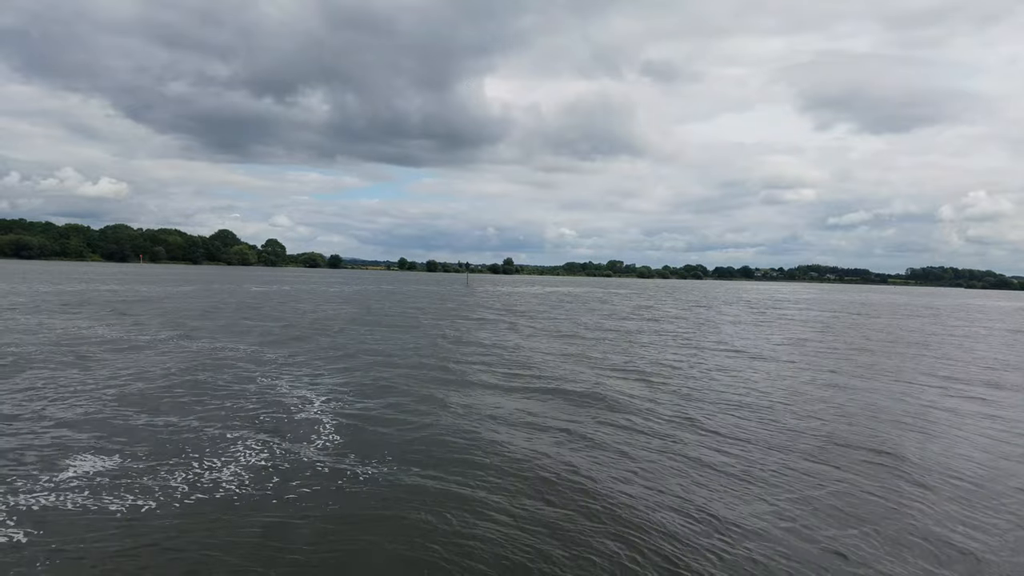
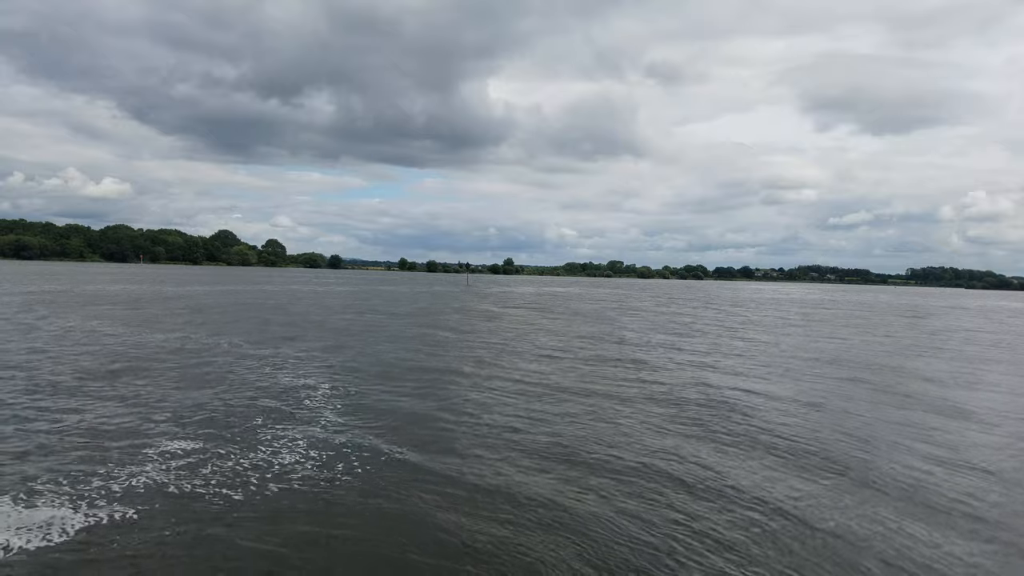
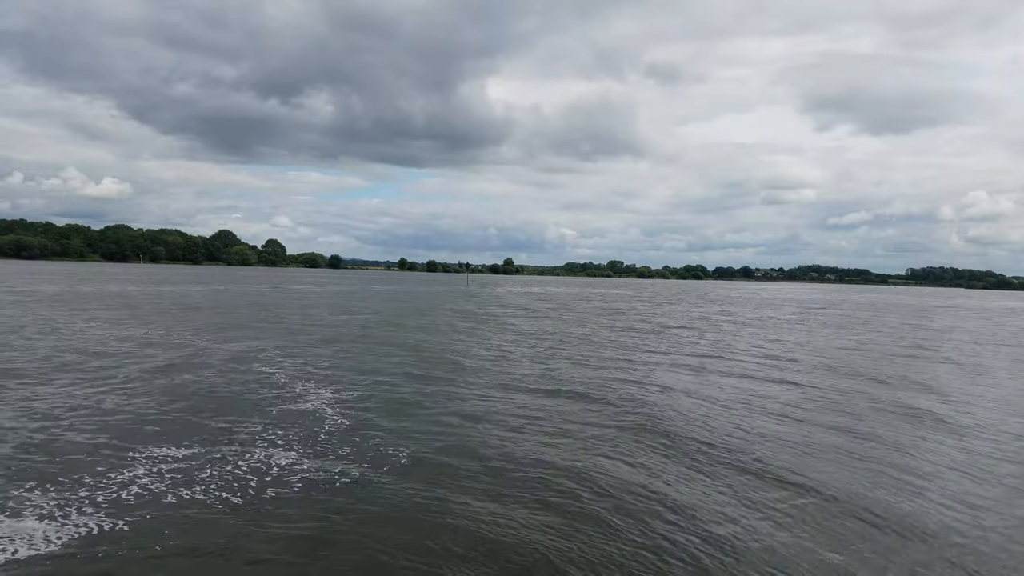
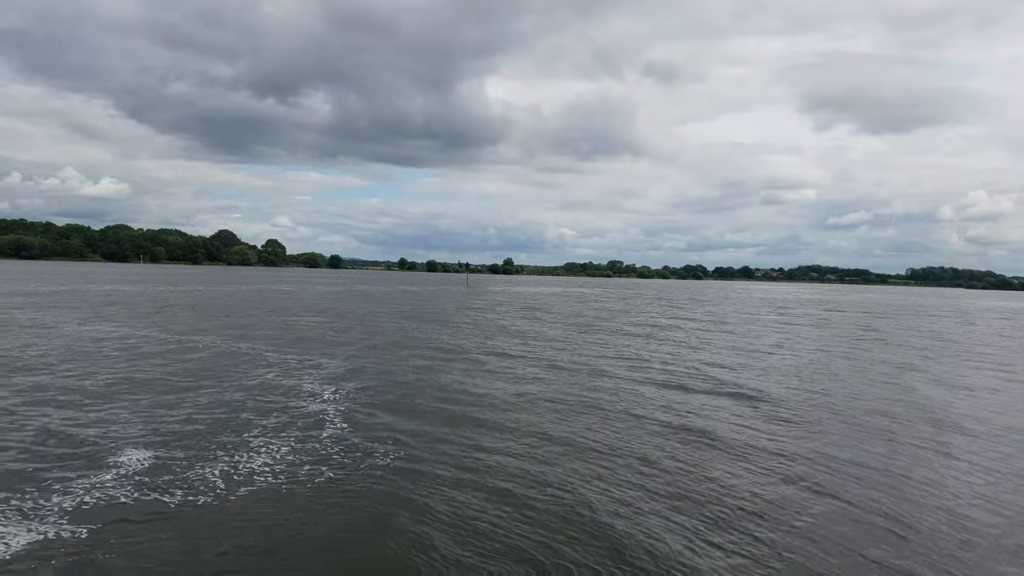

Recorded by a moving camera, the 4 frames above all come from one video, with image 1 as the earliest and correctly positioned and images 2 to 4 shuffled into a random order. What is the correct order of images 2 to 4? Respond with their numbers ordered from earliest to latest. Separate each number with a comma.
4, 3, 2
